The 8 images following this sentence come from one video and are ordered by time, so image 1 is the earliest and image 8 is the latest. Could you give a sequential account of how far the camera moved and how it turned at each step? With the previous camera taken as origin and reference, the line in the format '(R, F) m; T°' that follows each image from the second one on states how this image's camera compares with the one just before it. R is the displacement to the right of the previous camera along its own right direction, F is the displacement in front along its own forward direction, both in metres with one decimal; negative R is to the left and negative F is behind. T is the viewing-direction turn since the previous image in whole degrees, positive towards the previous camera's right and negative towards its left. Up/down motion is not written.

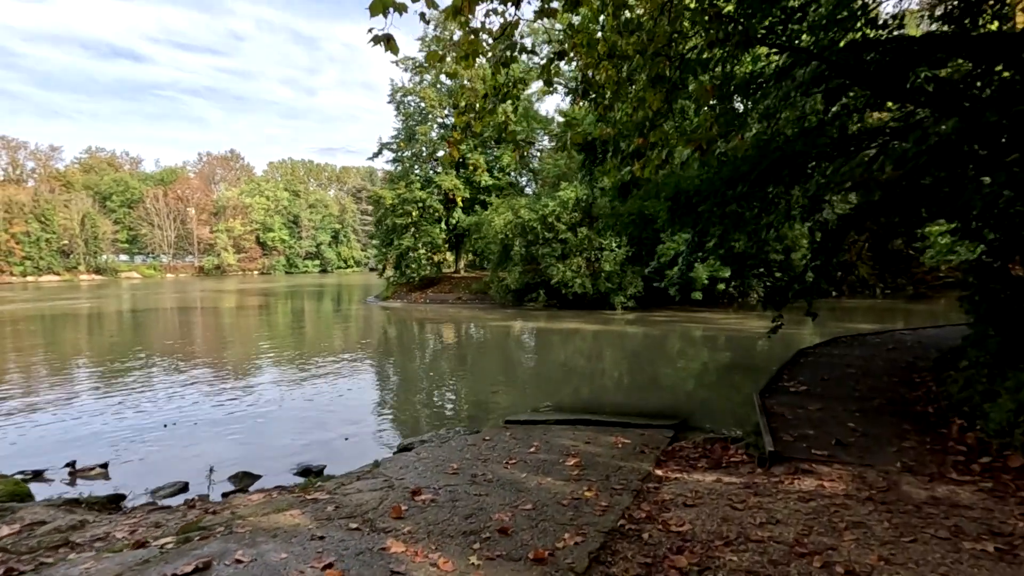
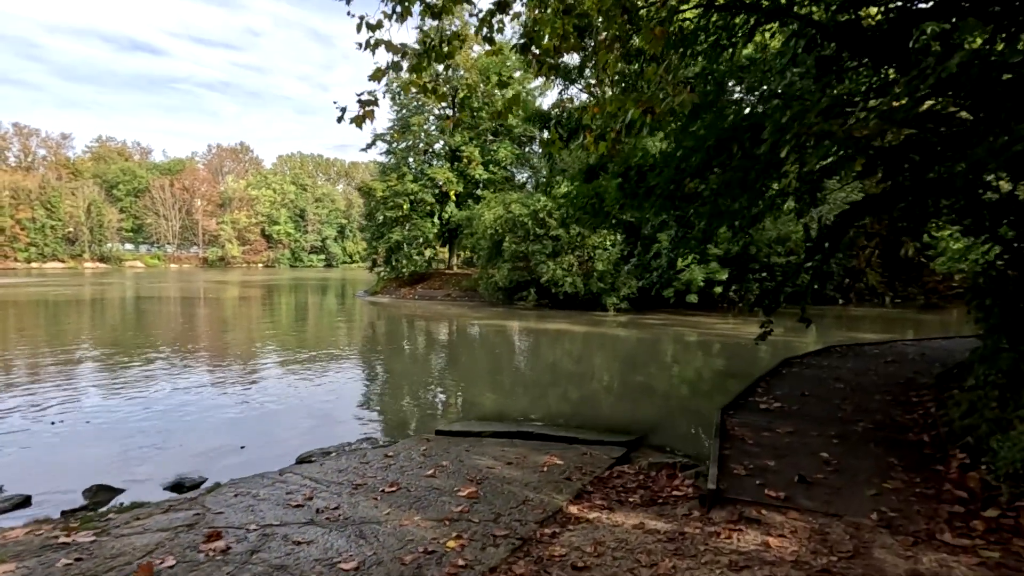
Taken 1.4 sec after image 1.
(+0.8, +0.9) m; -1°
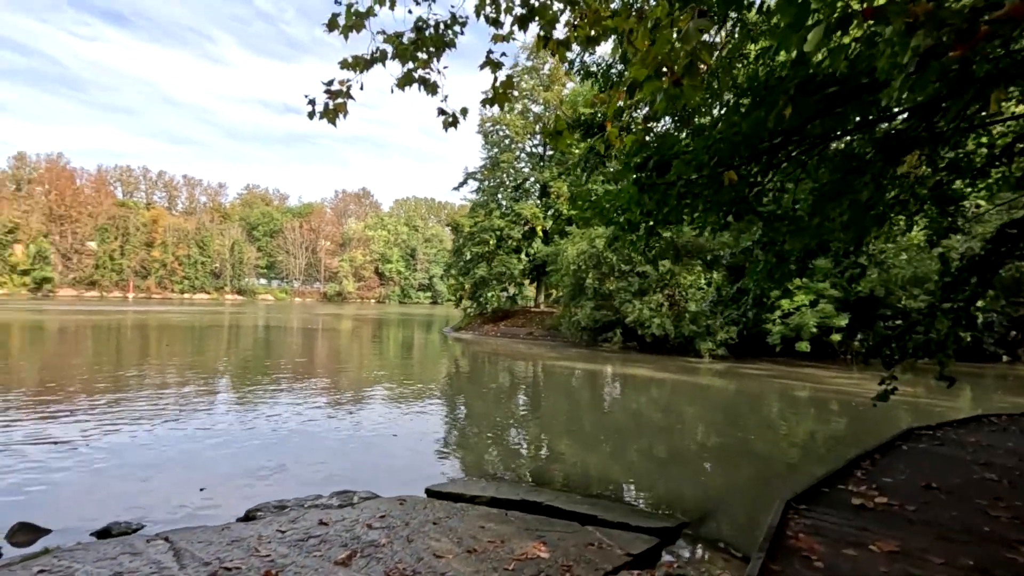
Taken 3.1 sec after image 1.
(+0.8, +1.1) m; -11°
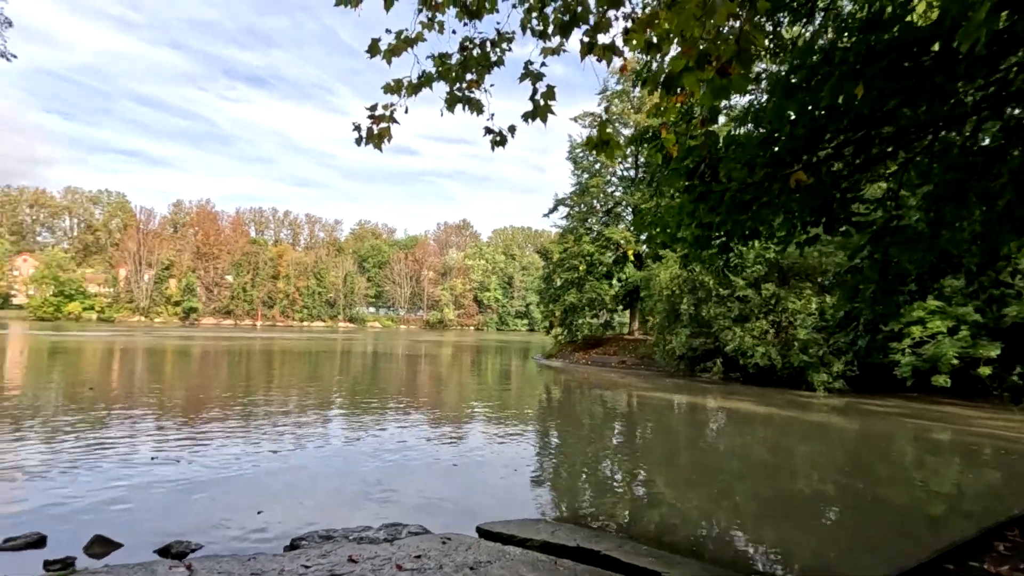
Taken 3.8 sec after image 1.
(+0.4, +0.3) m; -11°
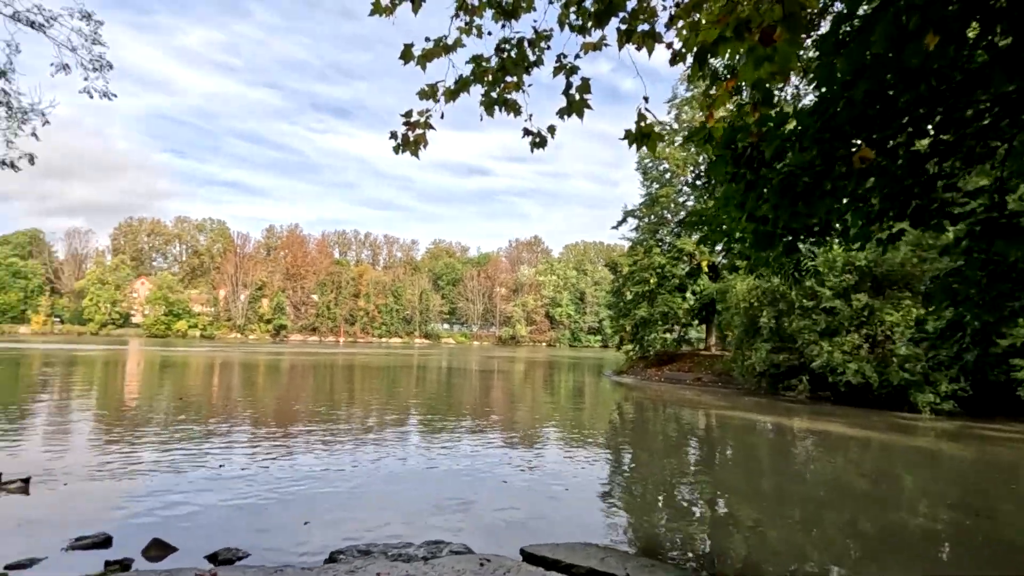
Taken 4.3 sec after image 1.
(+0.2, +0.2) m; -8°
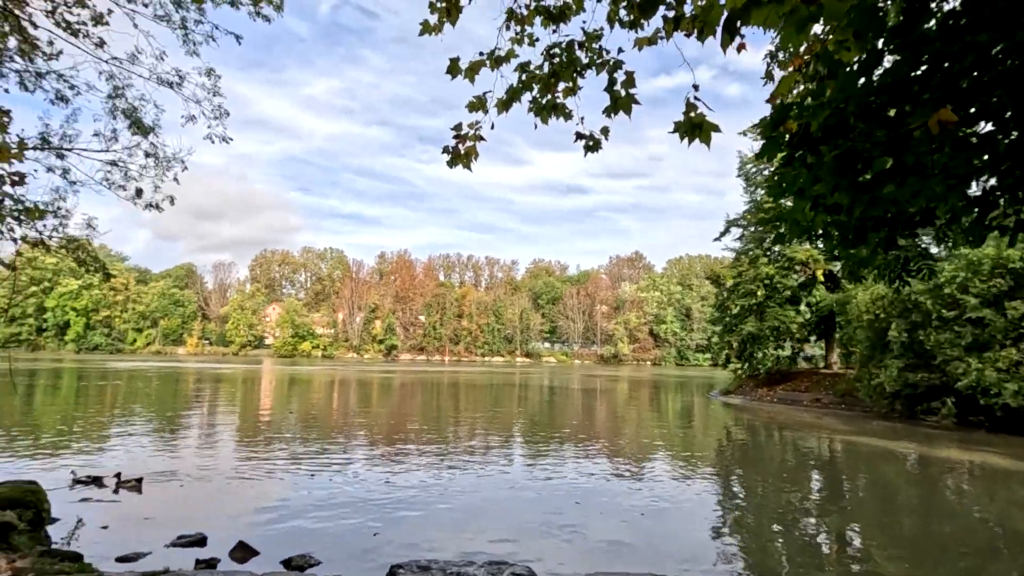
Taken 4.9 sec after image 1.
(+0.3, +0.2) m; -11°
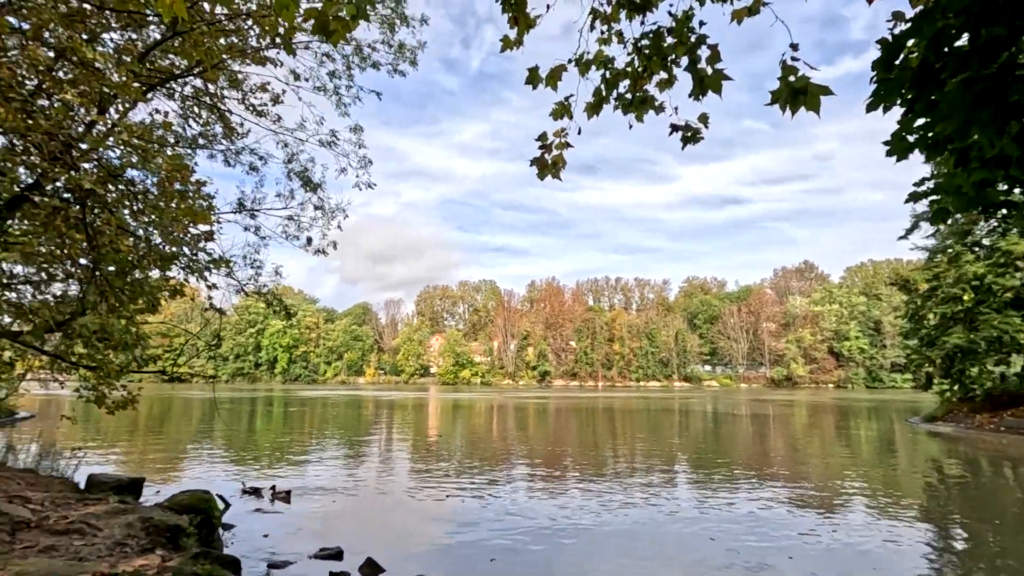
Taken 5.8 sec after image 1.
(+0.4, +0.2) m; -16°
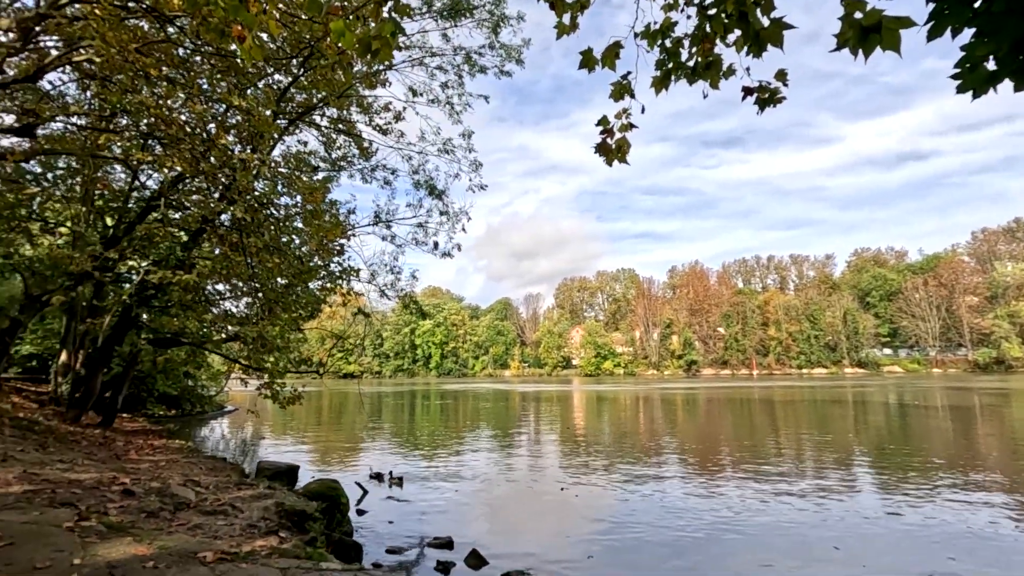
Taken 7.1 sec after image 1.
(+0.5, +0.1) m; -15°
